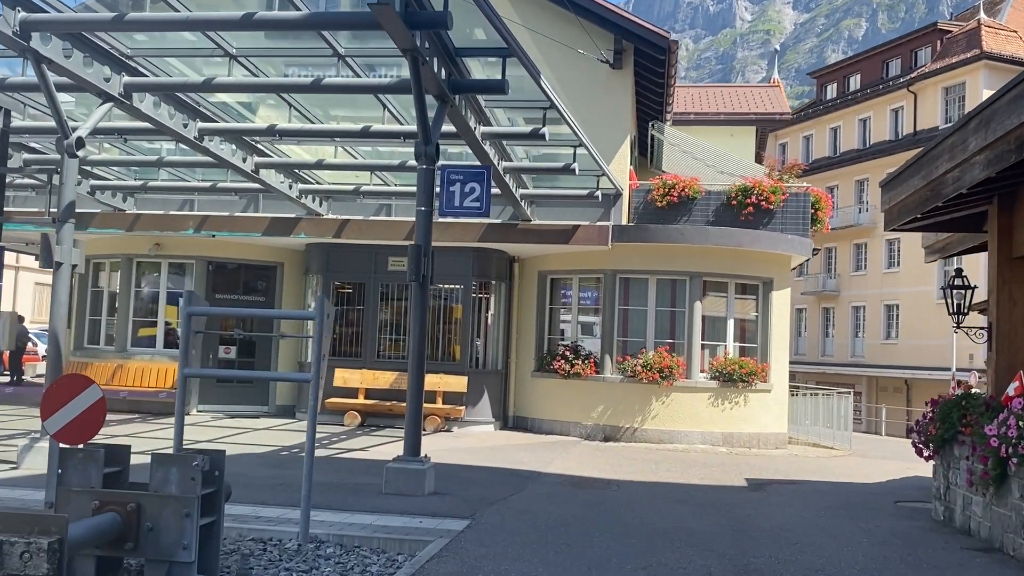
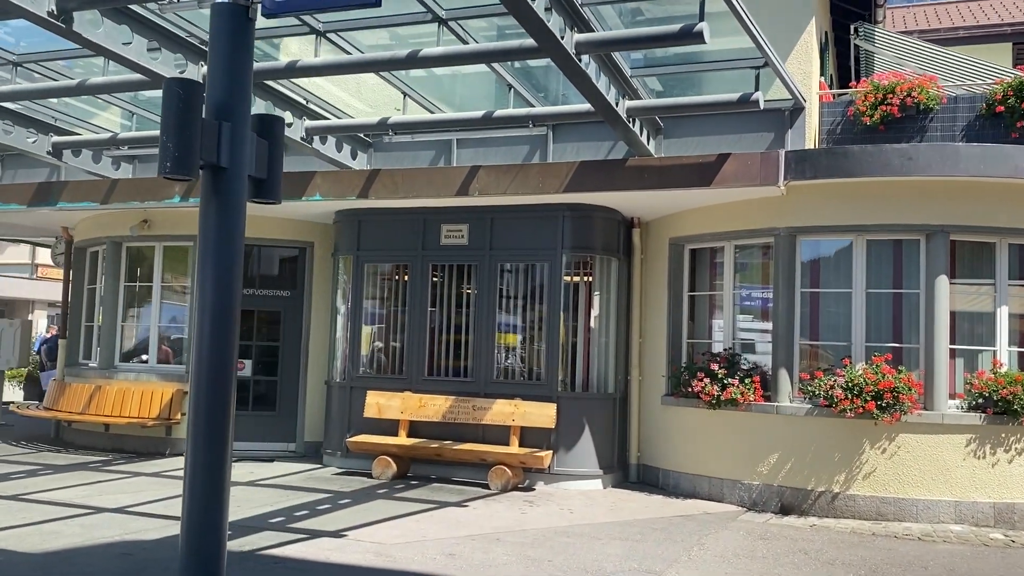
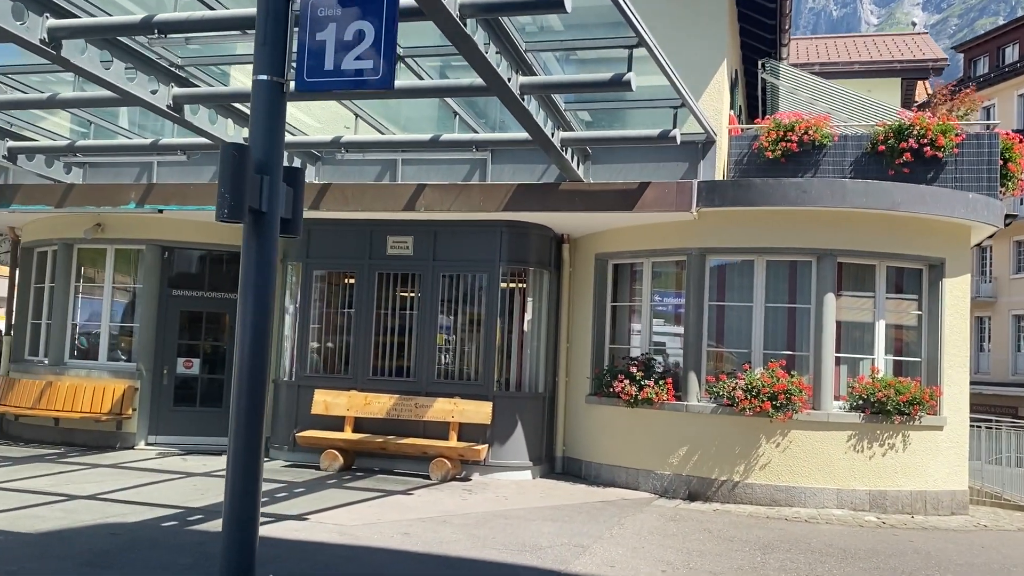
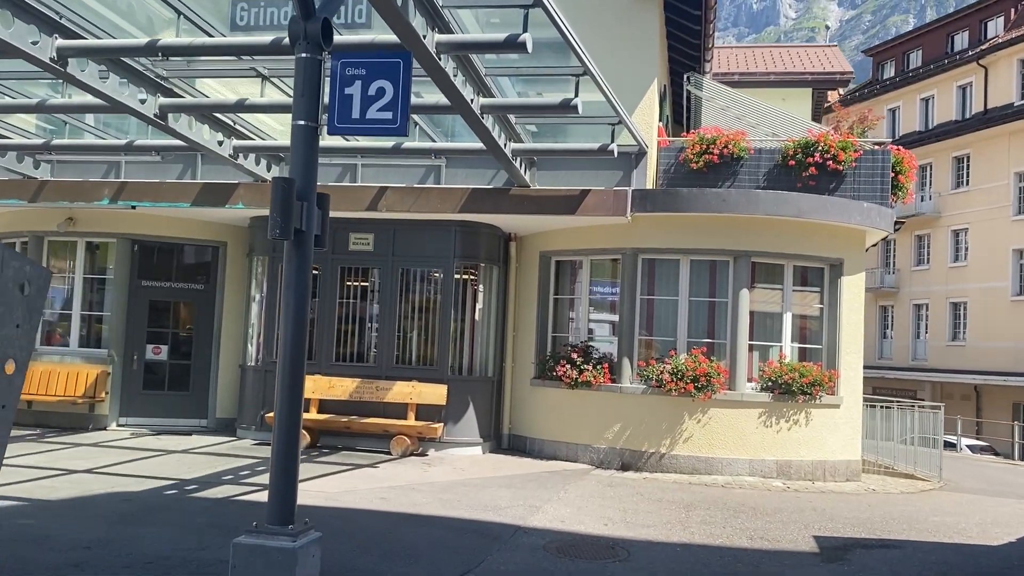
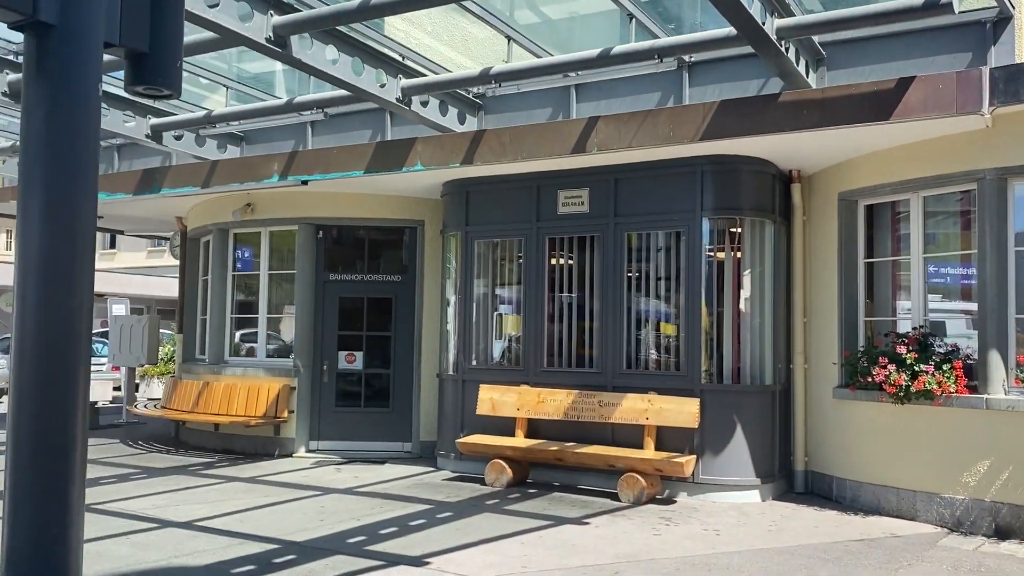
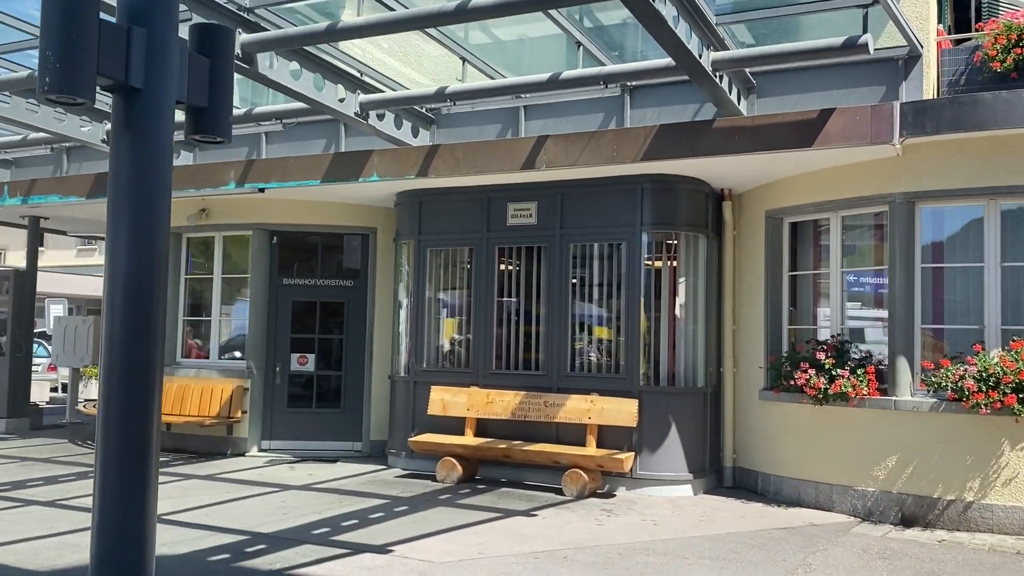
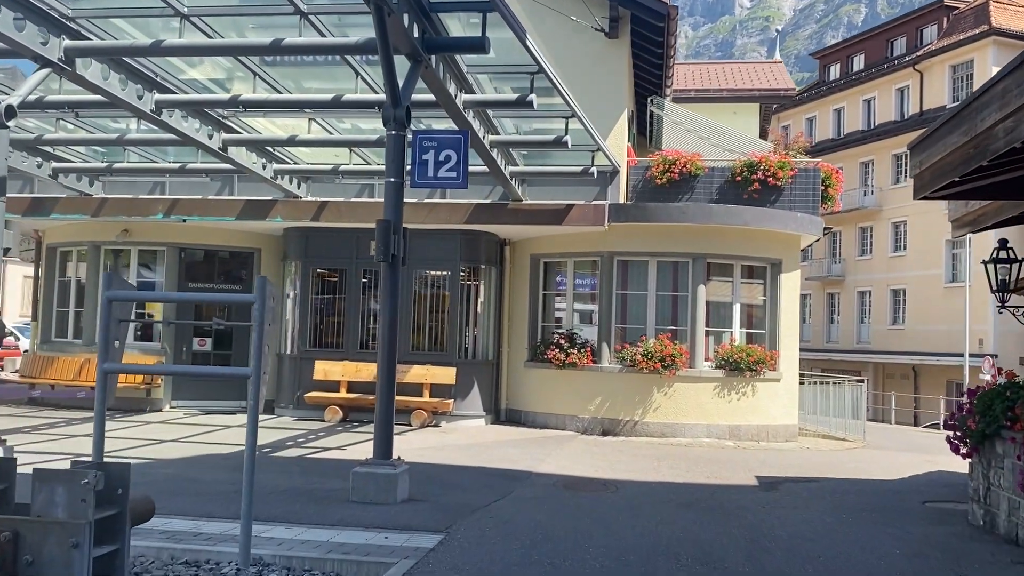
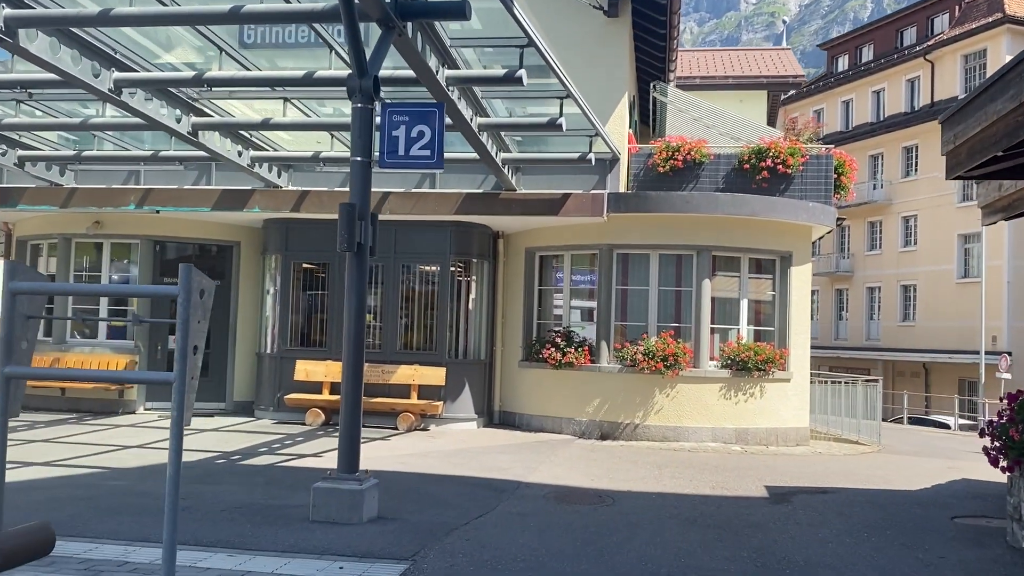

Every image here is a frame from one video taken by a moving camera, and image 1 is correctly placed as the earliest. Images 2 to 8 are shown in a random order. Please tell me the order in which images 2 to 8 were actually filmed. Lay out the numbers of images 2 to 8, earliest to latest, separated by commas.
7, 8, 4, 3, 2, 6, 5
